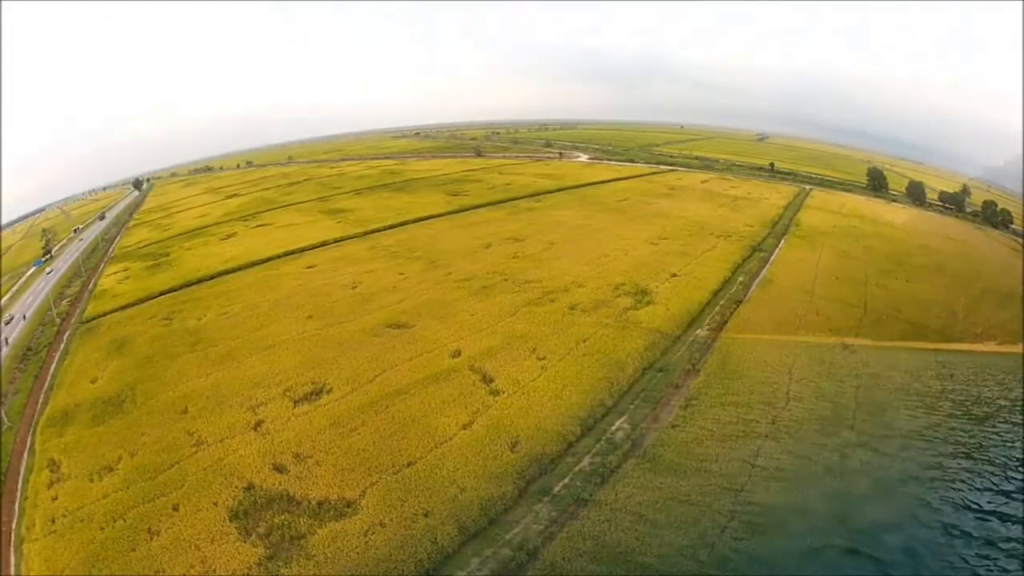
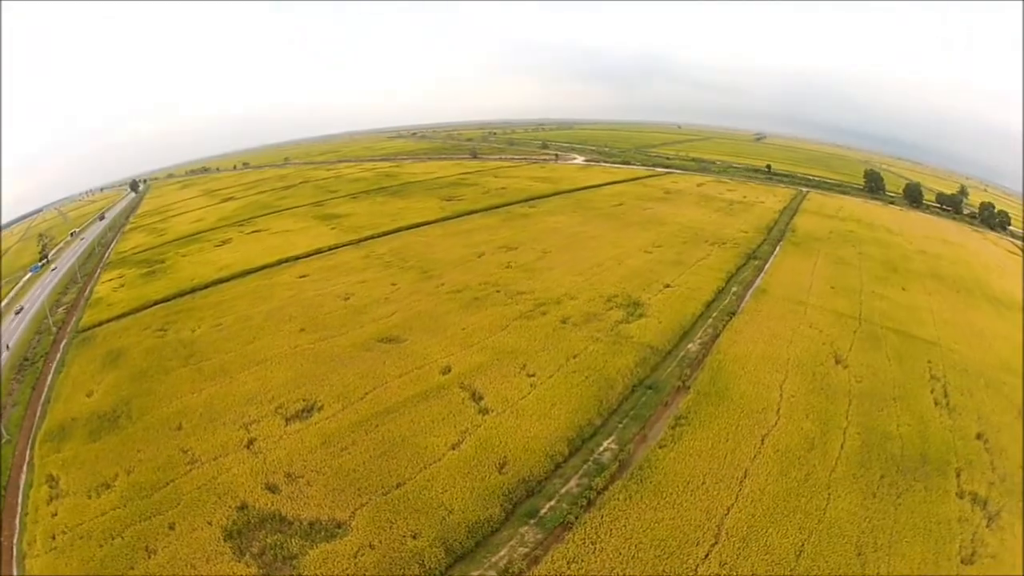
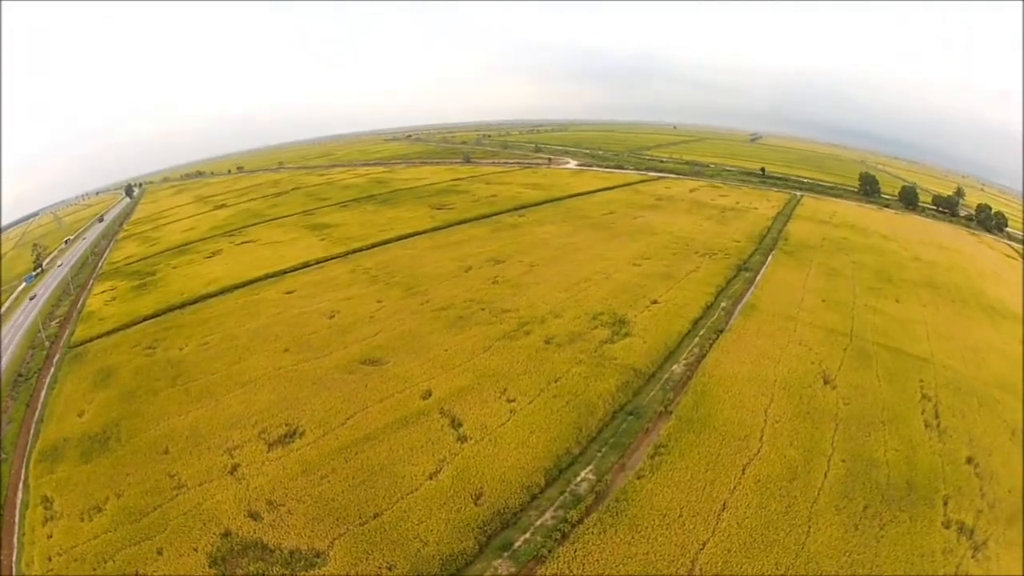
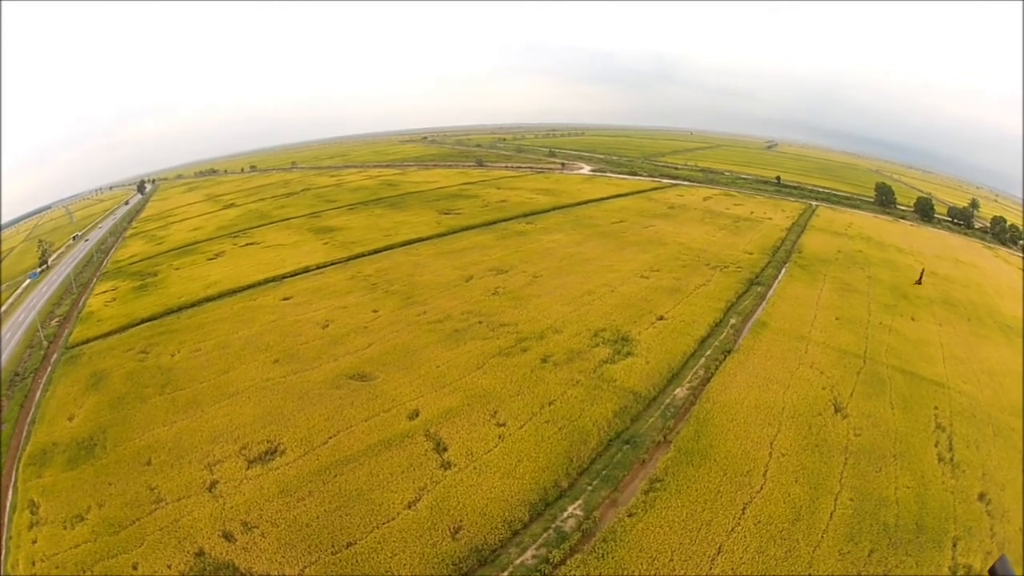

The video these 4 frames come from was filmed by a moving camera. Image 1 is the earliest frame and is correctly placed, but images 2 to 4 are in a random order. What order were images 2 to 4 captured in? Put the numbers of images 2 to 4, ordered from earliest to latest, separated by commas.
2, 3, 4
